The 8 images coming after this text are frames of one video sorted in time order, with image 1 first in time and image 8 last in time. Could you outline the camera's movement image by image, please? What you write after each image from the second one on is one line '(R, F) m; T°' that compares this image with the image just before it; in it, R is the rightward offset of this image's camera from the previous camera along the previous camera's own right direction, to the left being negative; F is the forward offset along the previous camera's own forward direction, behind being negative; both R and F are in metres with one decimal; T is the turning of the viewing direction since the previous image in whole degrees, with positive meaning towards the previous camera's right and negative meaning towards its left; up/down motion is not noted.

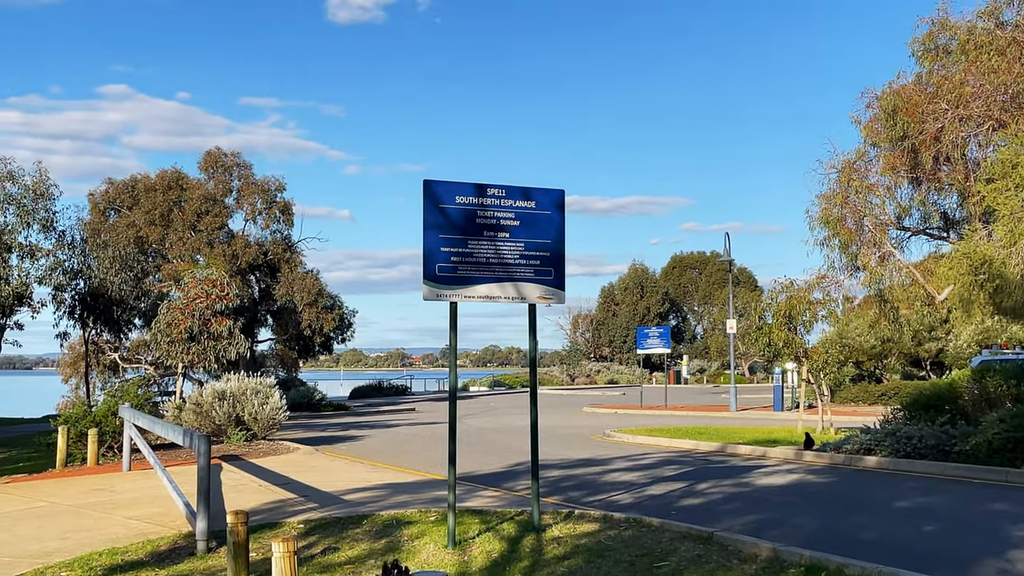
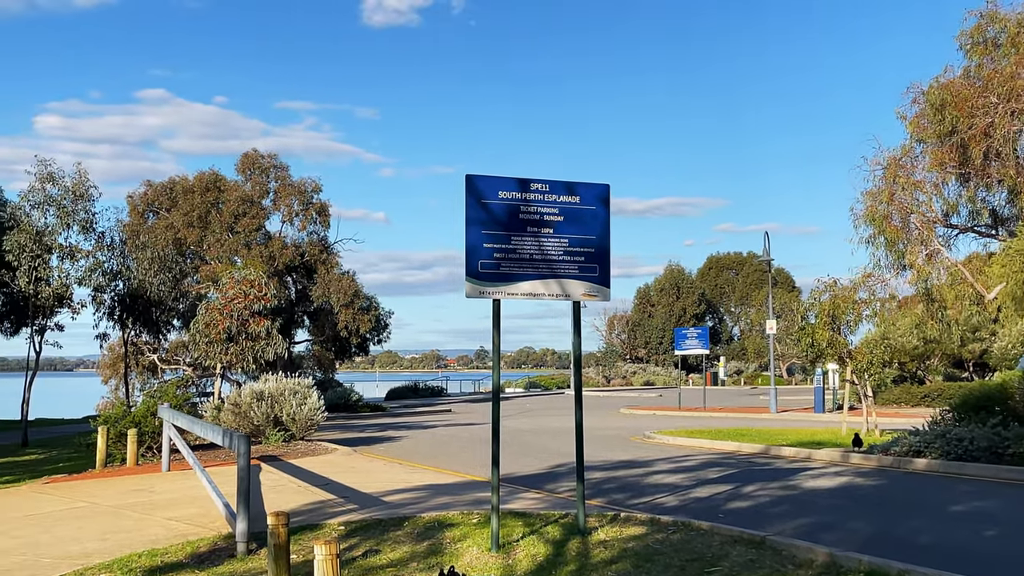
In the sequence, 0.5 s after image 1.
(-0.1, +0.2) m; -2°
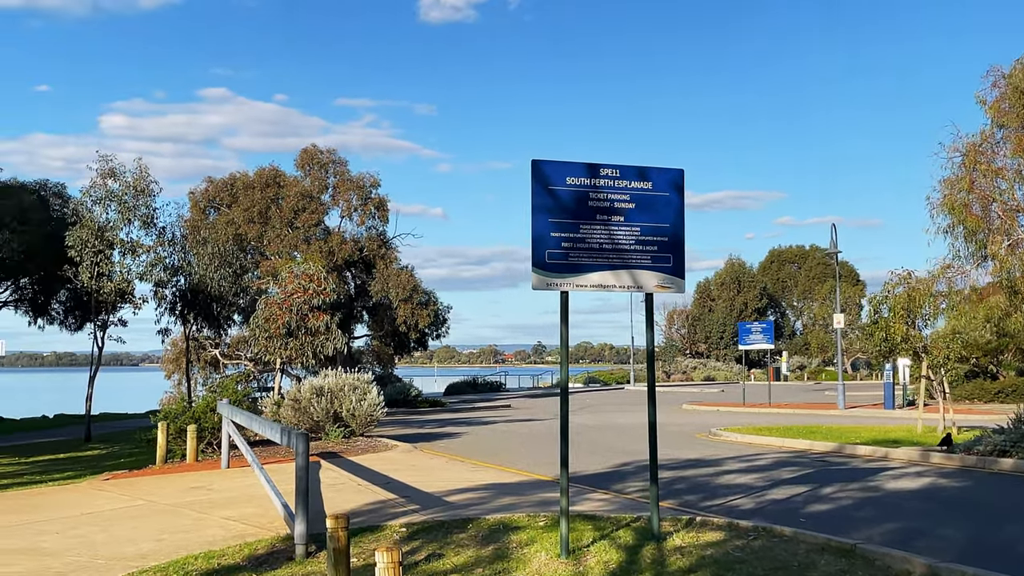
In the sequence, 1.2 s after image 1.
(-0.1, +0.4) m; -3°
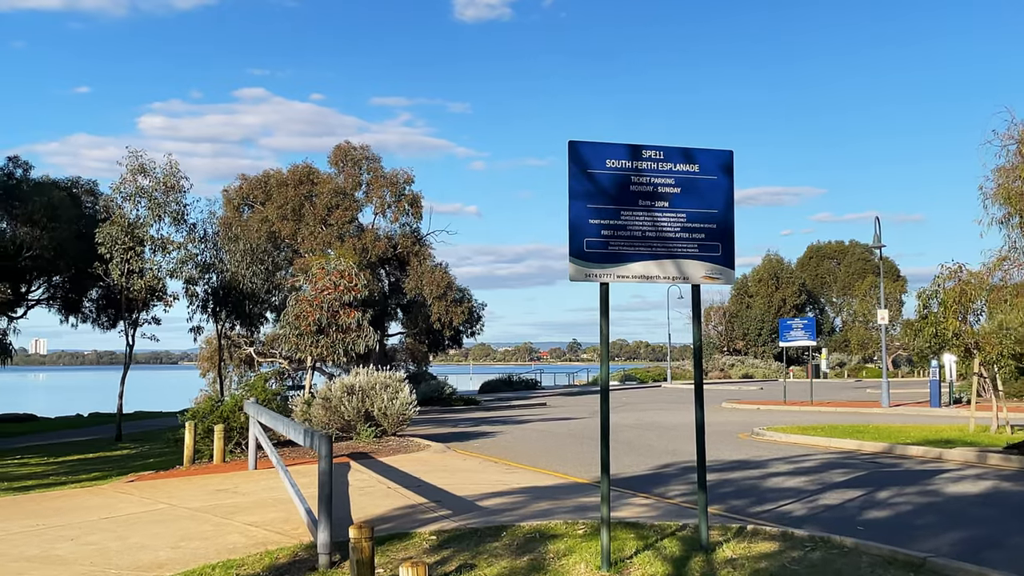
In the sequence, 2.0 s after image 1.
(0.0, +0.5) m; -2°
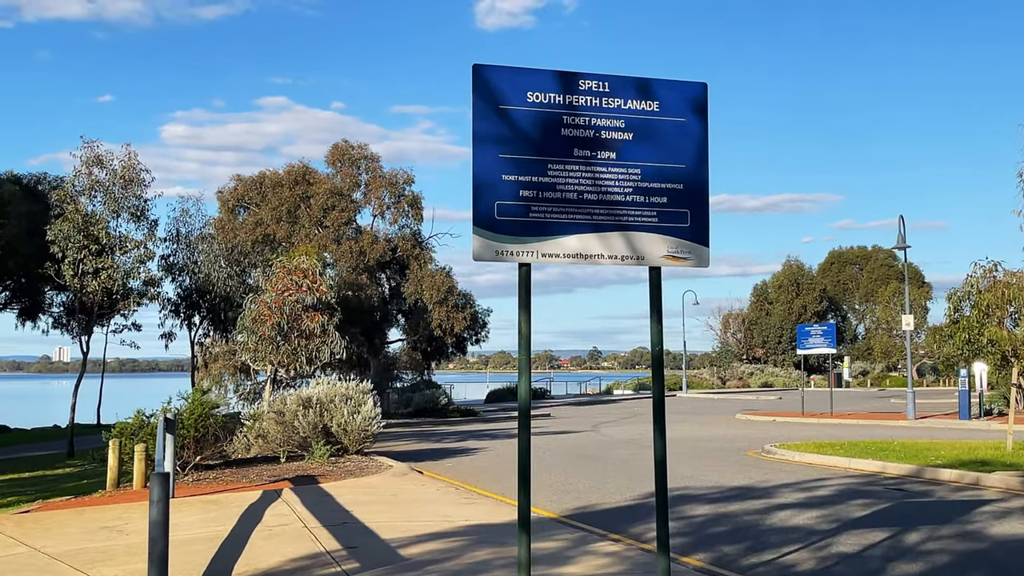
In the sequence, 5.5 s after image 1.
(+0.6, +1.9) m; -1°
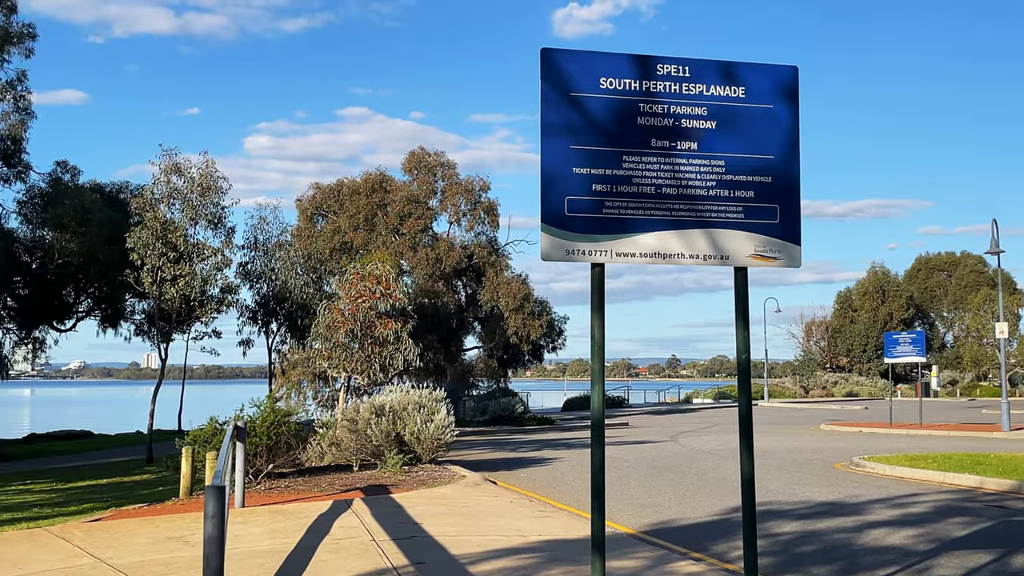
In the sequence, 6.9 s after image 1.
(0.0, +0.4) m; -4°
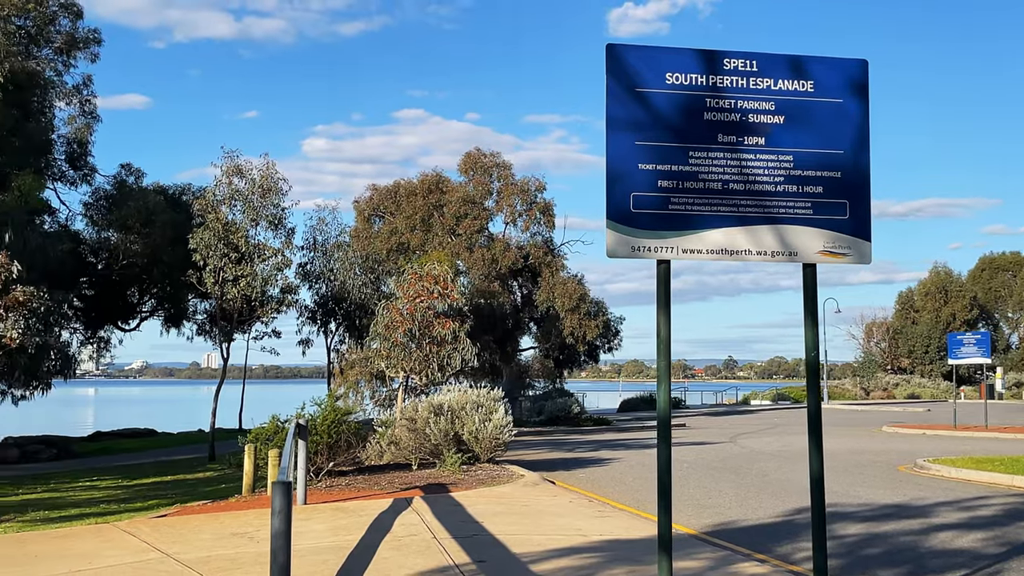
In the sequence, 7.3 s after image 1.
(0.0, 0.0) m; -3°
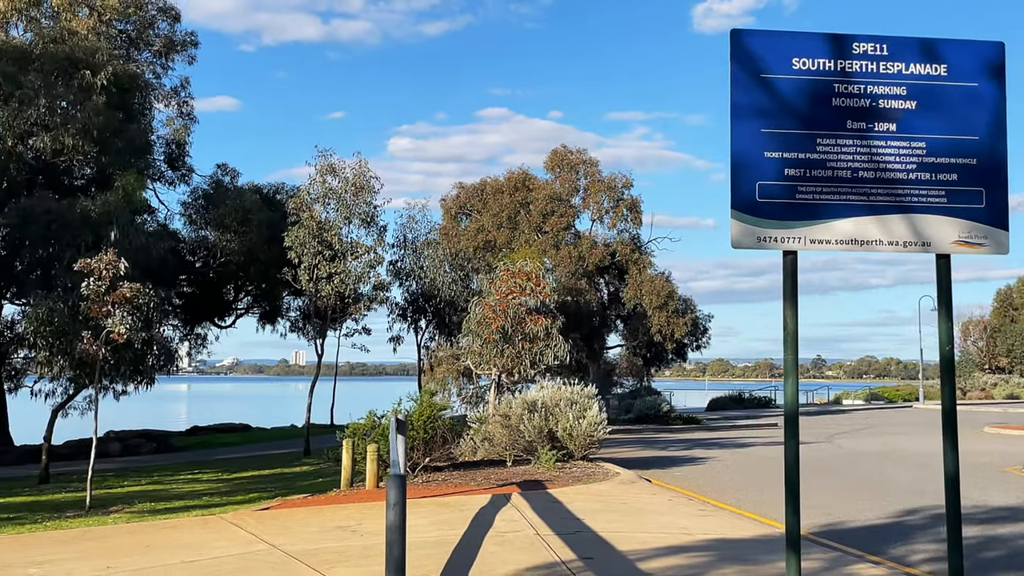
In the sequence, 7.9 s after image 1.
(-0.2, +0.1) m; -4°
